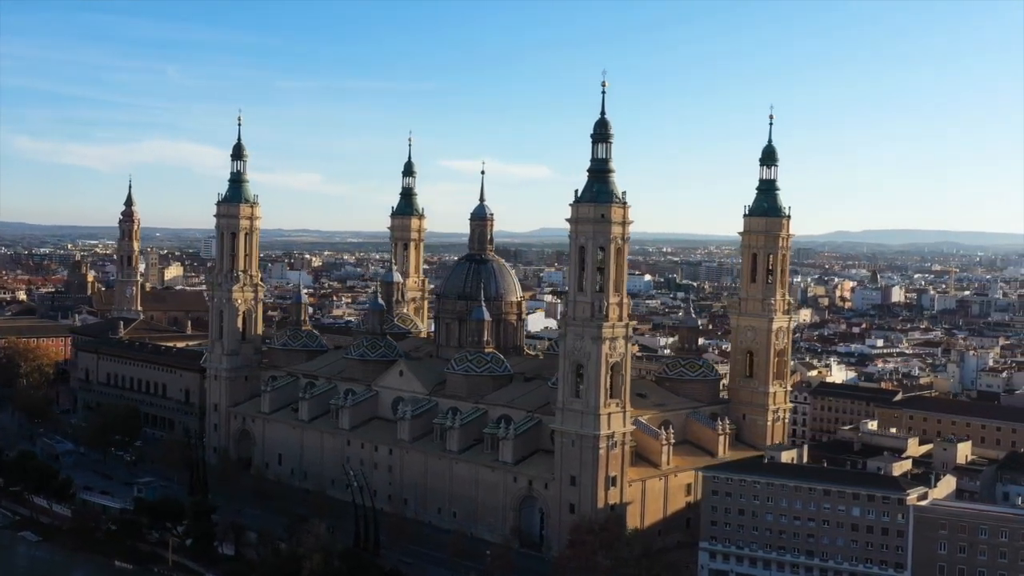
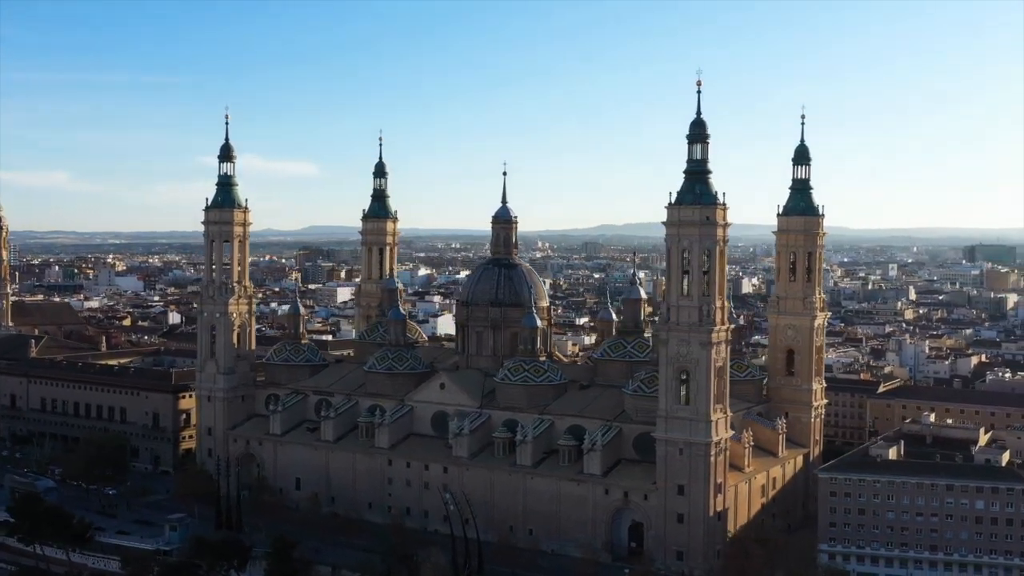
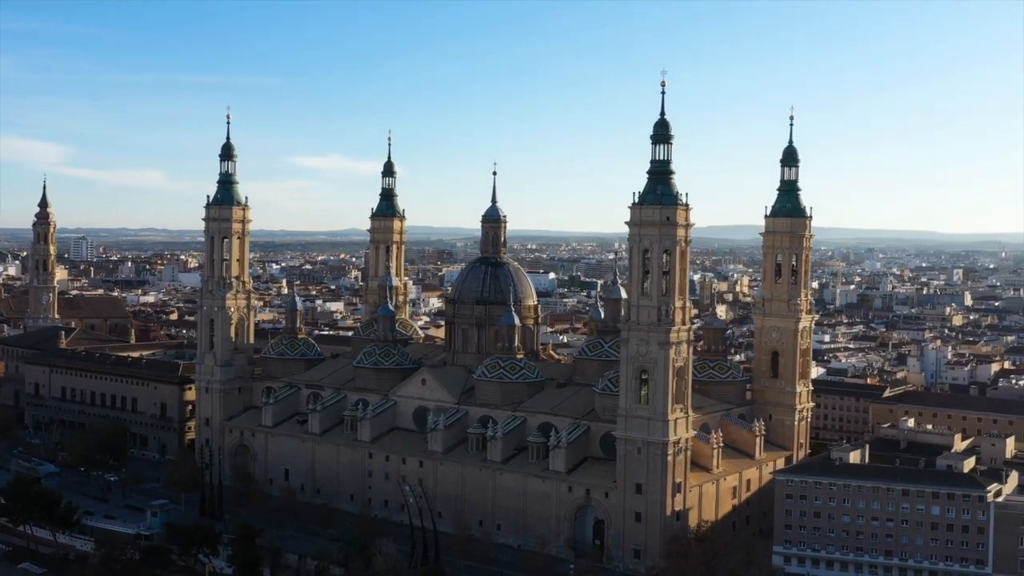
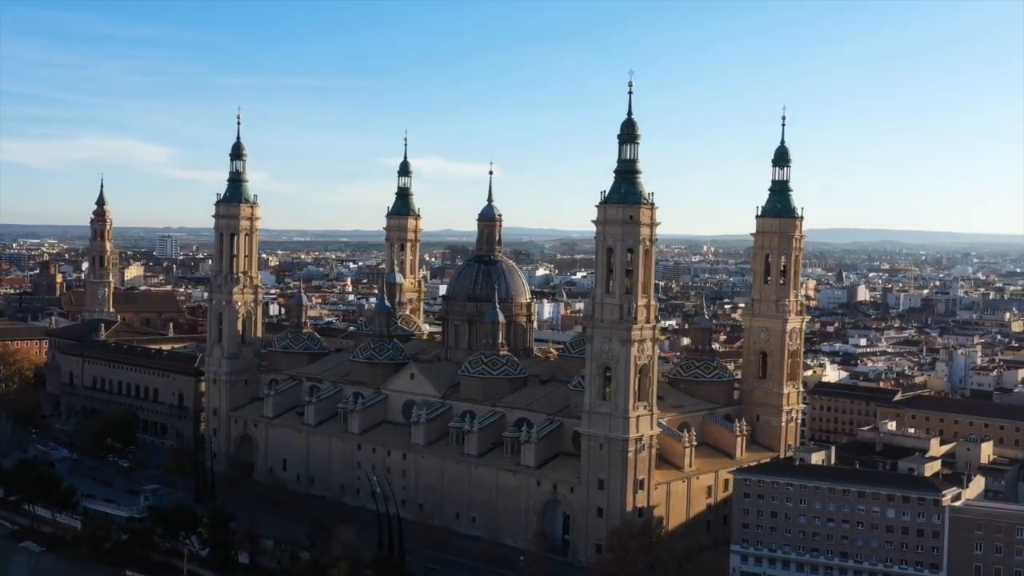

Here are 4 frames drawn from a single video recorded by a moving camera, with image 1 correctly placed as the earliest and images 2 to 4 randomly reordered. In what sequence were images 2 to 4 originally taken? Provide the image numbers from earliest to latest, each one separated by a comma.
4, 3, 2
